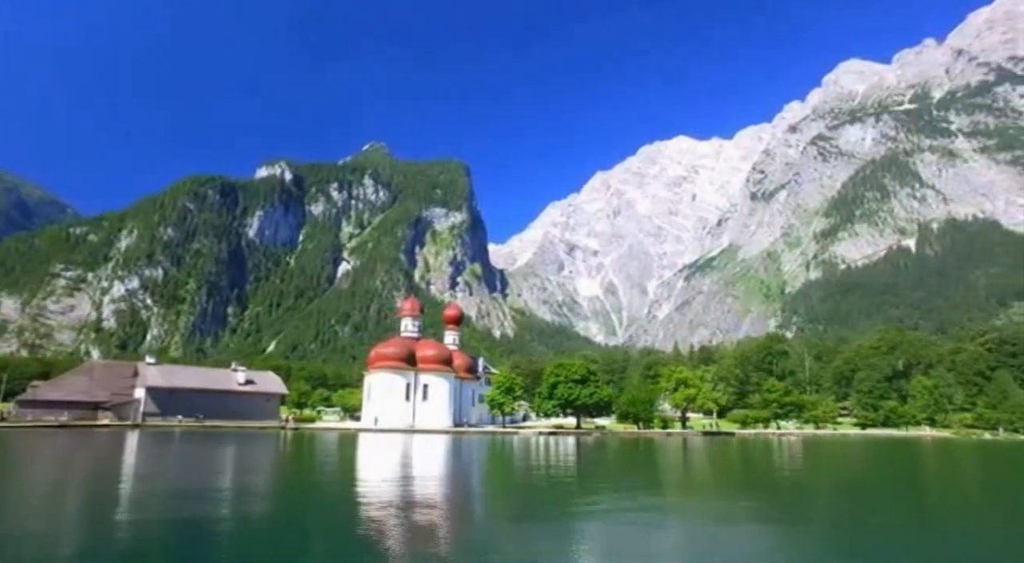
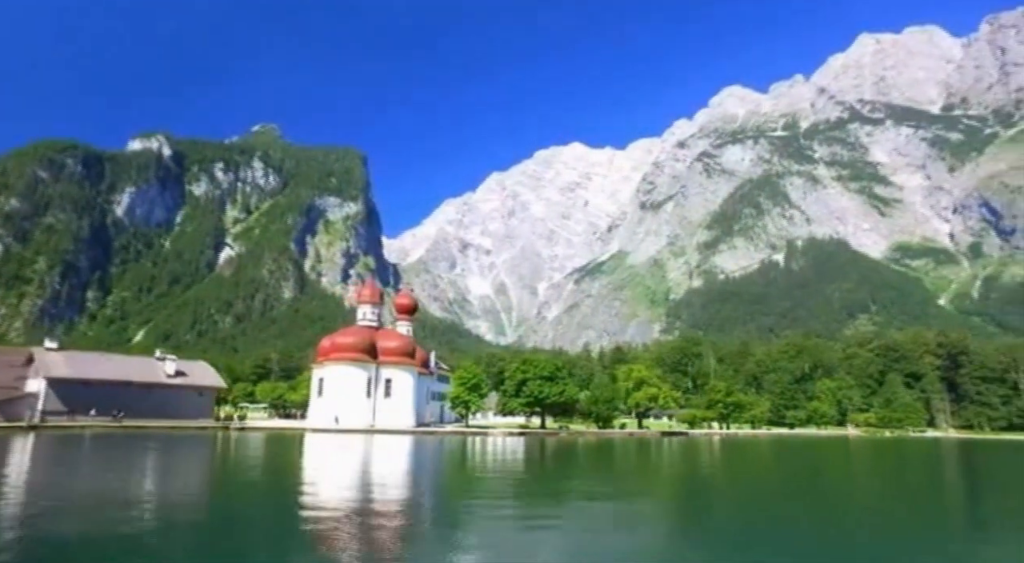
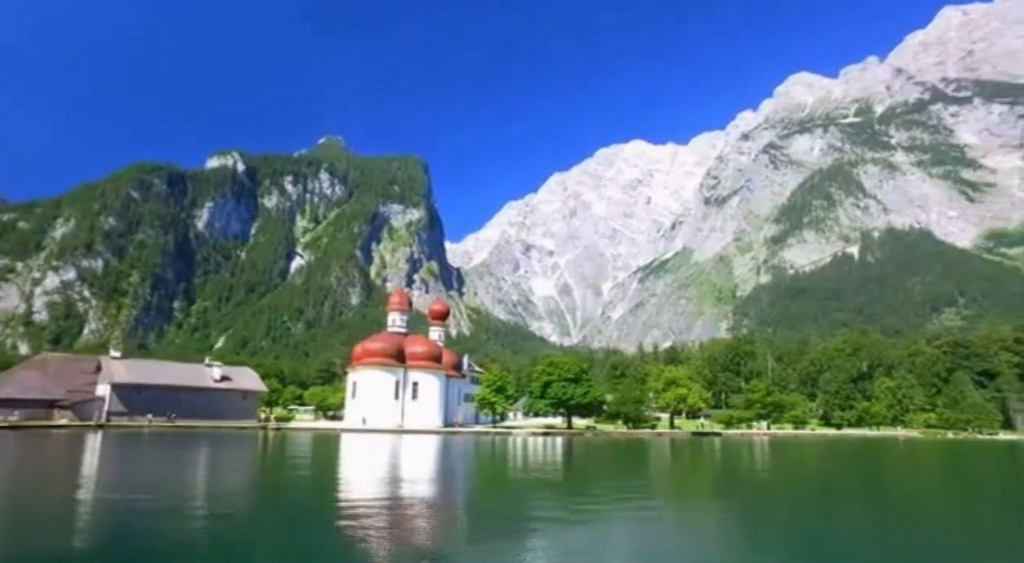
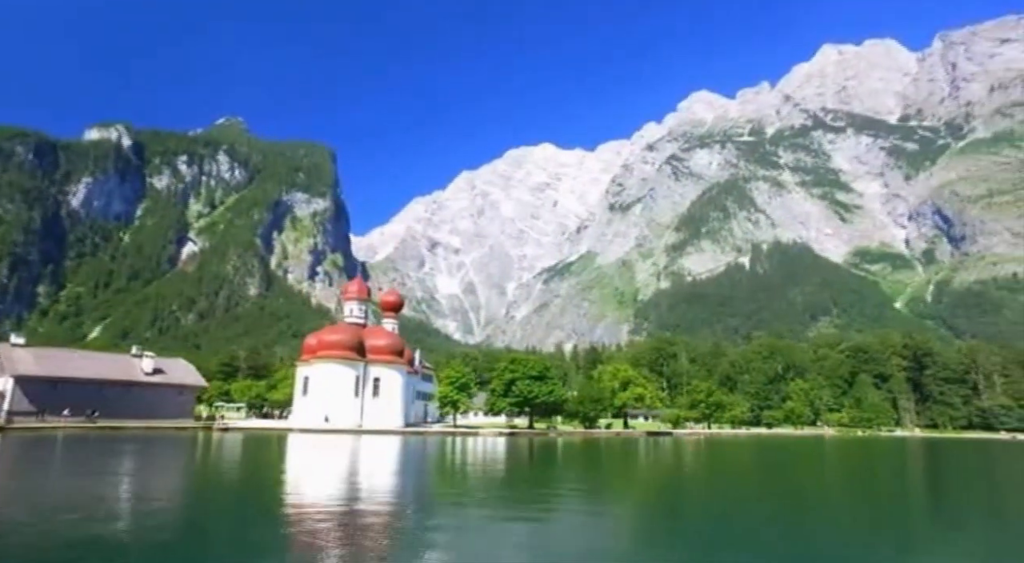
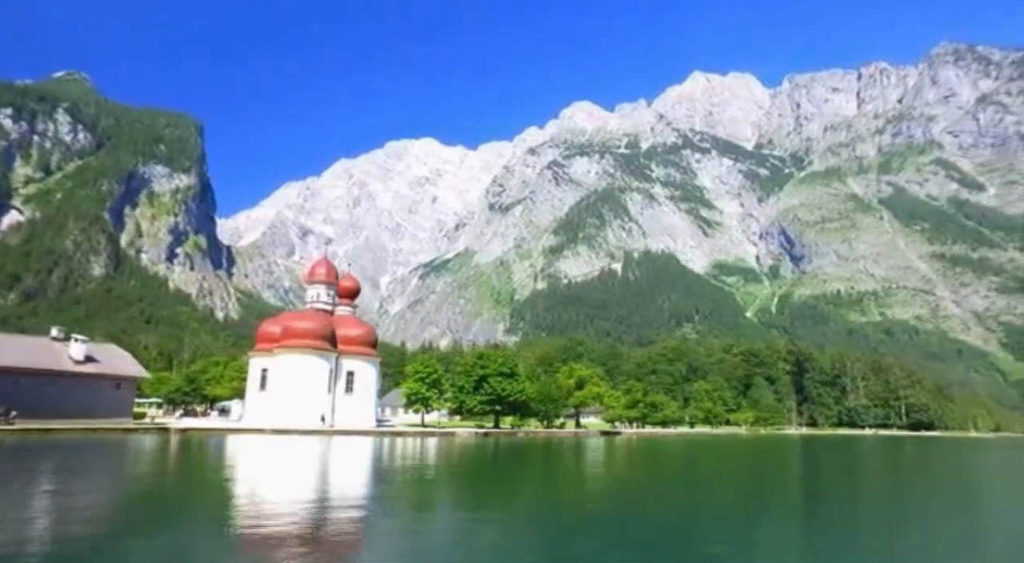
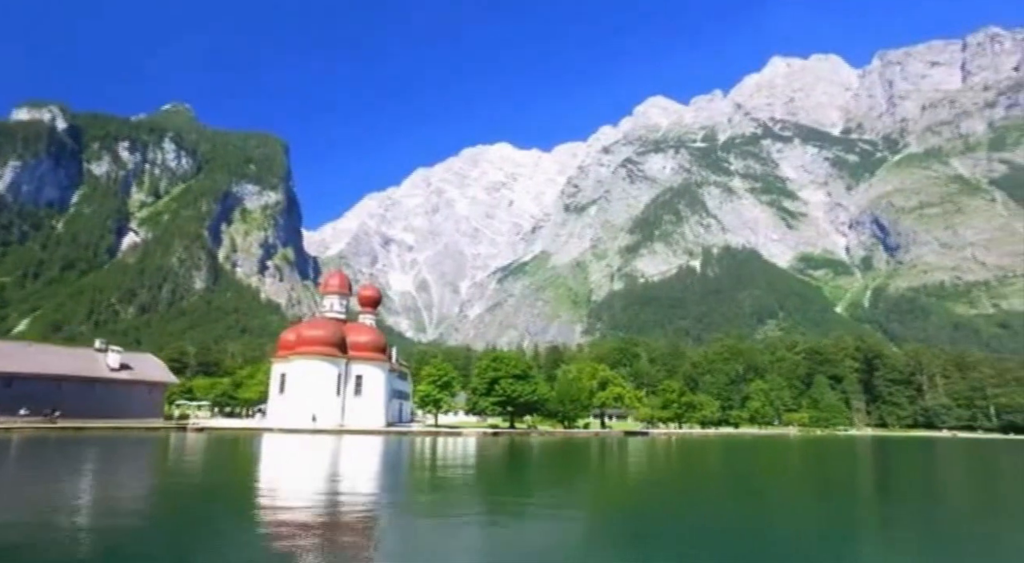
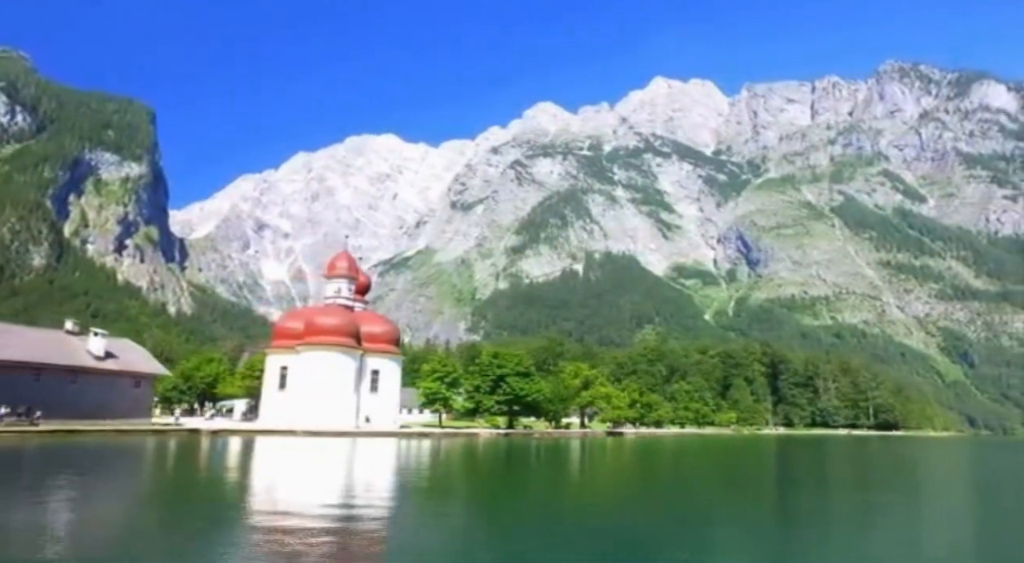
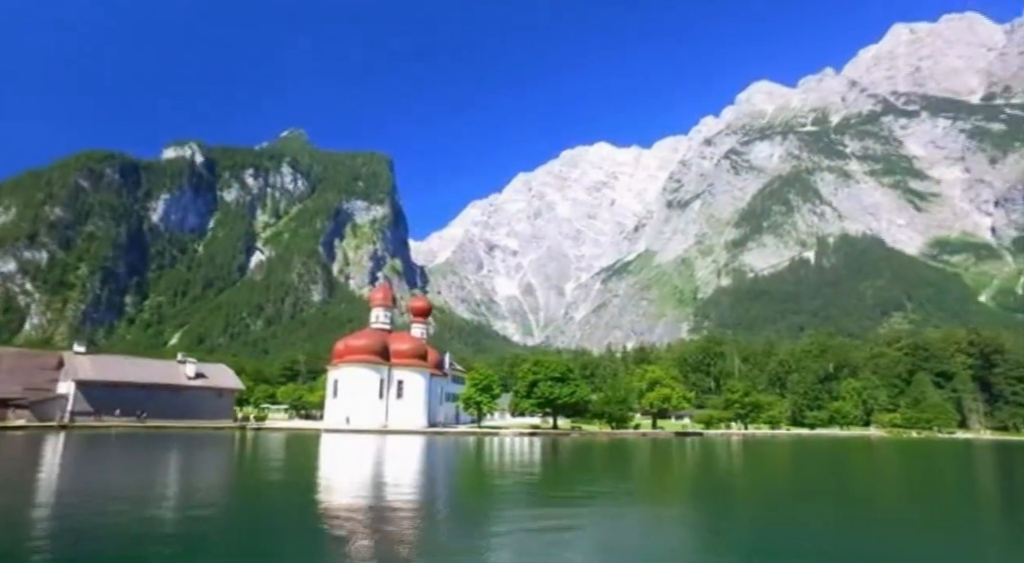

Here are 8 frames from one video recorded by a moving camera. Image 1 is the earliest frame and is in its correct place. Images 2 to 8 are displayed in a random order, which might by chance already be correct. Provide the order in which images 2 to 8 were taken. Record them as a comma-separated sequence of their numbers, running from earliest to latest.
3, 8, 2, 4, 6, 5, 7
